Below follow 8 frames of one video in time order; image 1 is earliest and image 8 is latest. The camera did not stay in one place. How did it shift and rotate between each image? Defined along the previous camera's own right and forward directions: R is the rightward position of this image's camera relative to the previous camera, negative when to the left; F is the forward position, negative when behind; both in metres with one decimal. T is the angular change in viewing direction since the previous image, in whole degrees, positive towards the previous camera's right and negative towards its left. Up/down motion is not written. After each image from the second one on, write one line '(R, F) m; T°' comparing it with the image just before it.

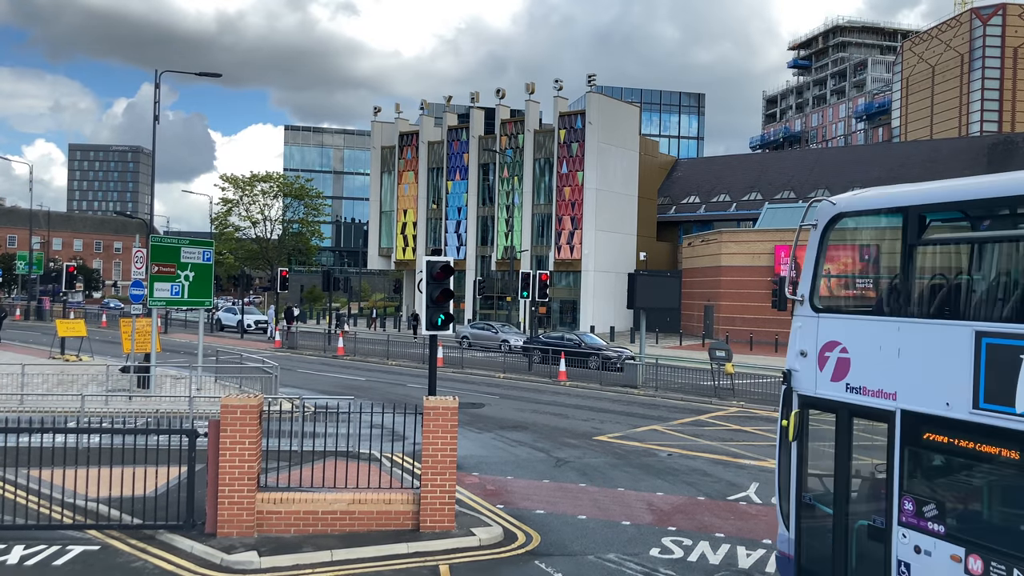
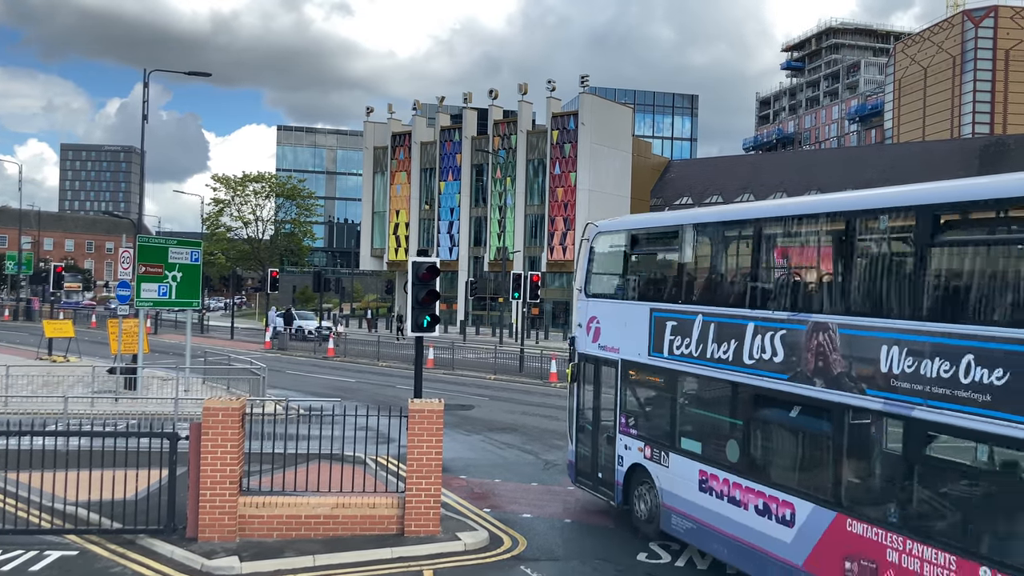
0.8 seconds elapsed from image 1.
(+0.1, +0.1) m; 0°
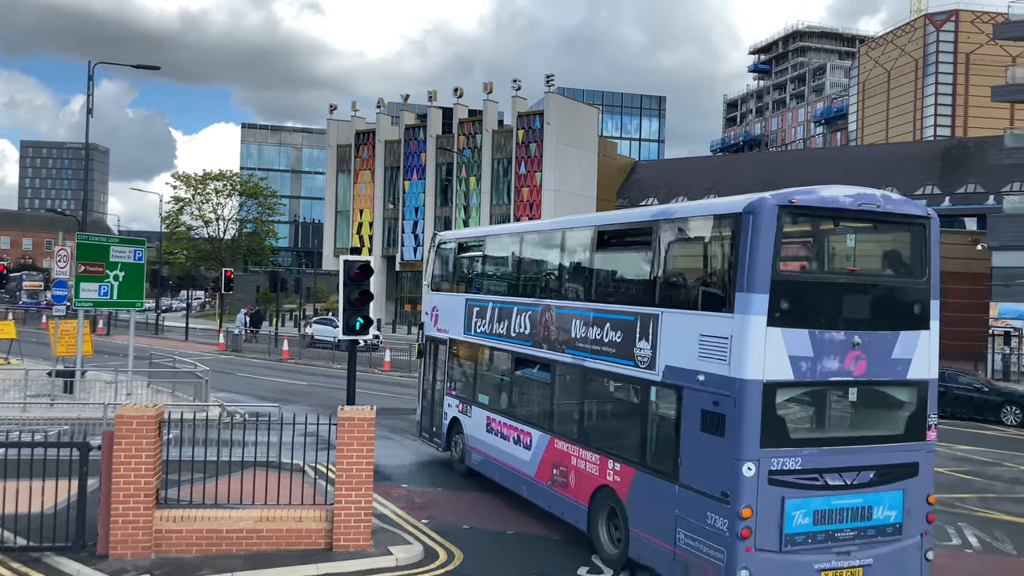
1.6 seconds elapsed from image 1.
(+0.3, +0.5) m; +2°
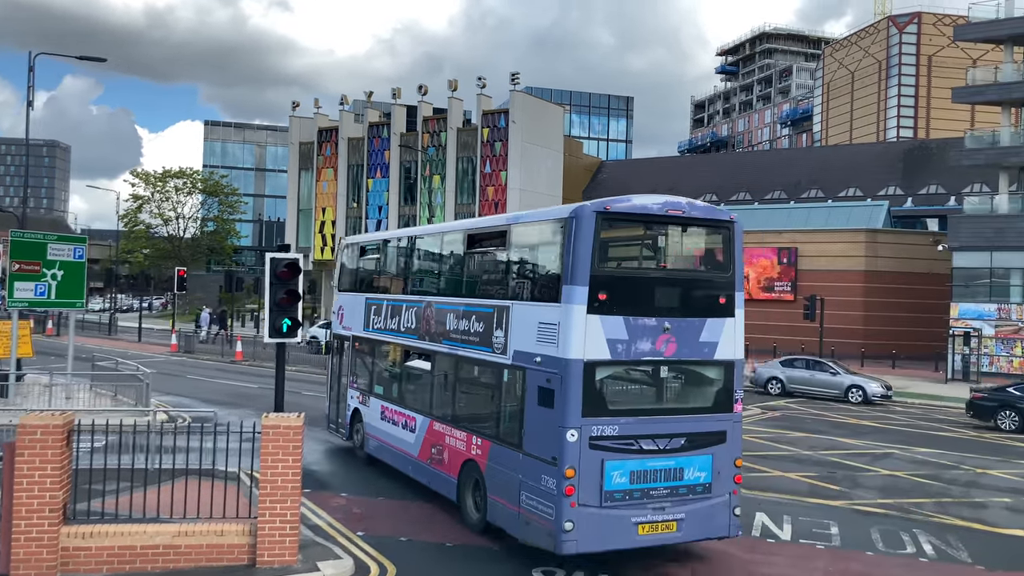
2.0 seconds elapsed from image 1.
(+0.3, +0.5) m; +2°
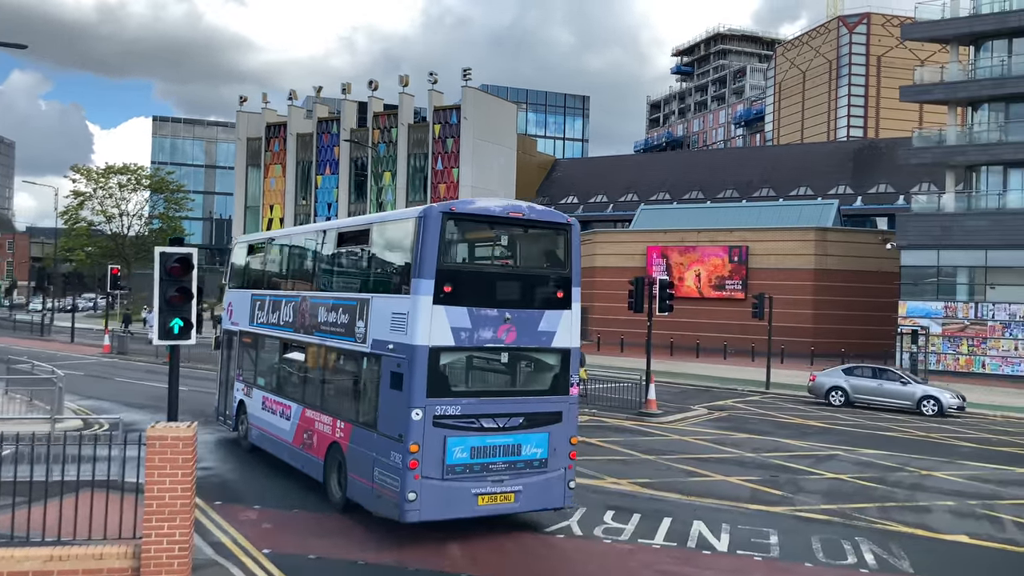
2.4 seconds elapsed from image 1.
(+0.4, +0.6) m; +3°
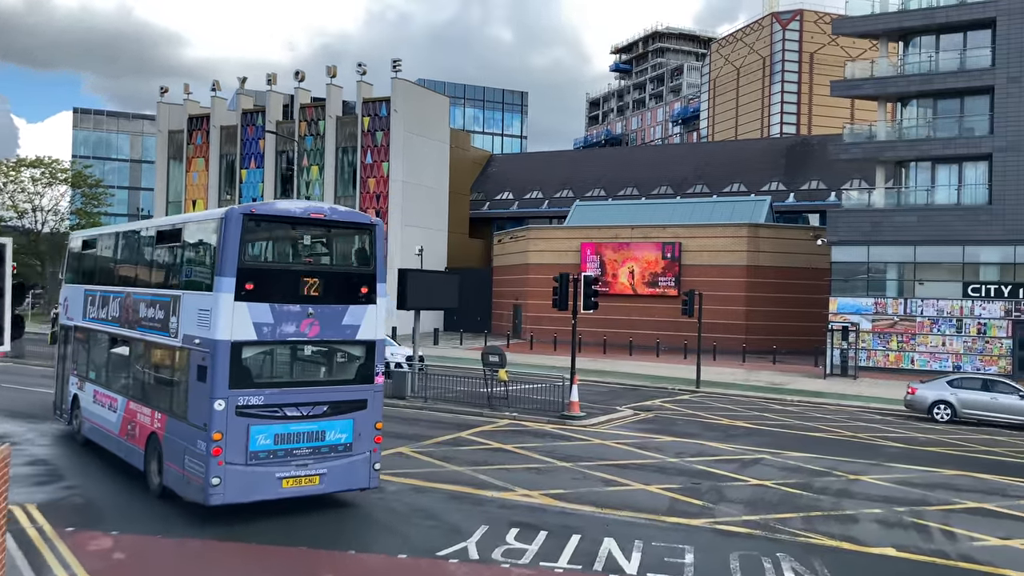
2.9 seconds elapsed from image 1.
(+0.5, +1.0) m; +4°
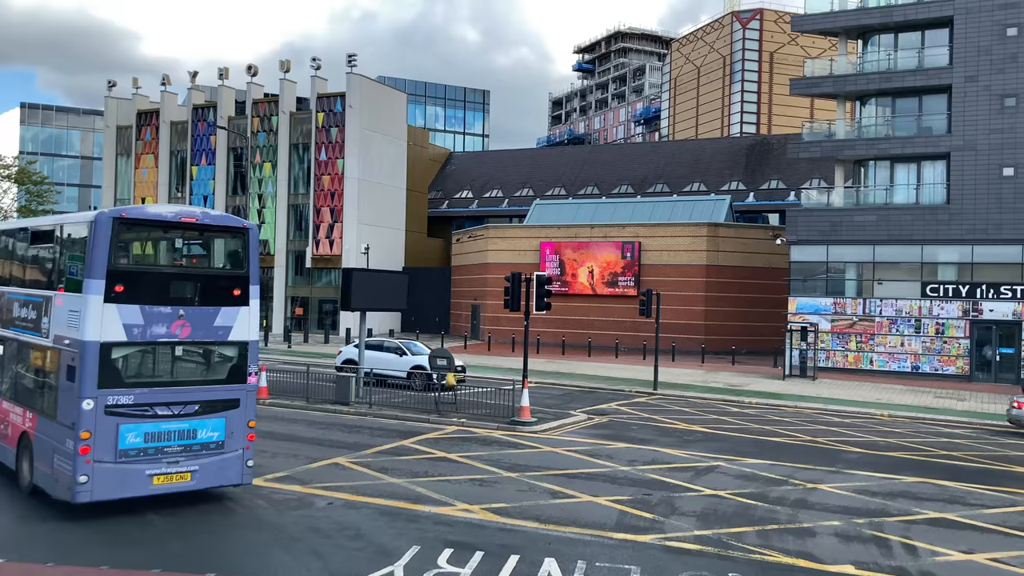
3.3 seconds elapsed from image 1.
(+0.3, +0.7) m; +2°
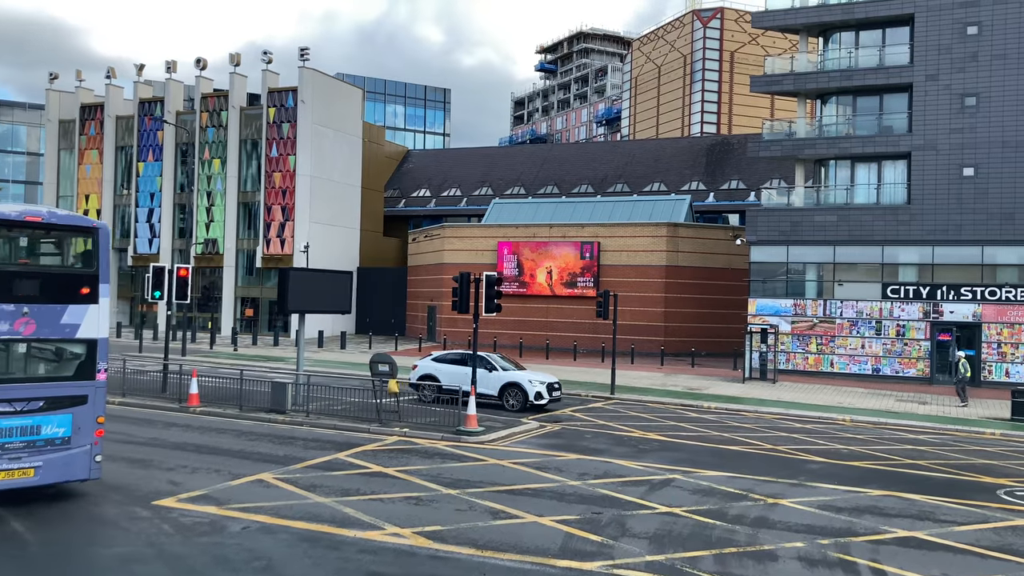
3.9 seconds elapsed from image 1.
(+0.3, +1.0) m; +2°
